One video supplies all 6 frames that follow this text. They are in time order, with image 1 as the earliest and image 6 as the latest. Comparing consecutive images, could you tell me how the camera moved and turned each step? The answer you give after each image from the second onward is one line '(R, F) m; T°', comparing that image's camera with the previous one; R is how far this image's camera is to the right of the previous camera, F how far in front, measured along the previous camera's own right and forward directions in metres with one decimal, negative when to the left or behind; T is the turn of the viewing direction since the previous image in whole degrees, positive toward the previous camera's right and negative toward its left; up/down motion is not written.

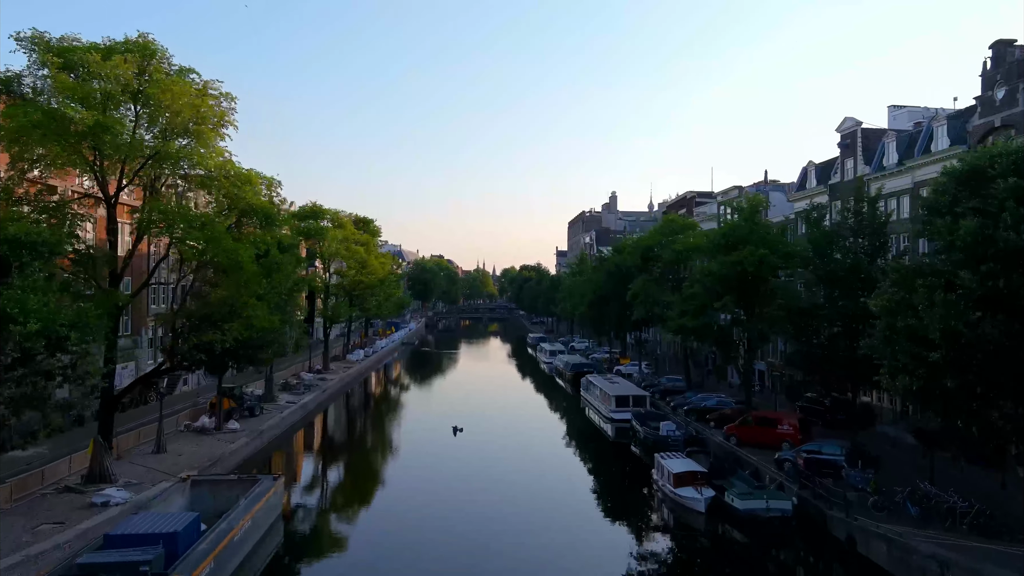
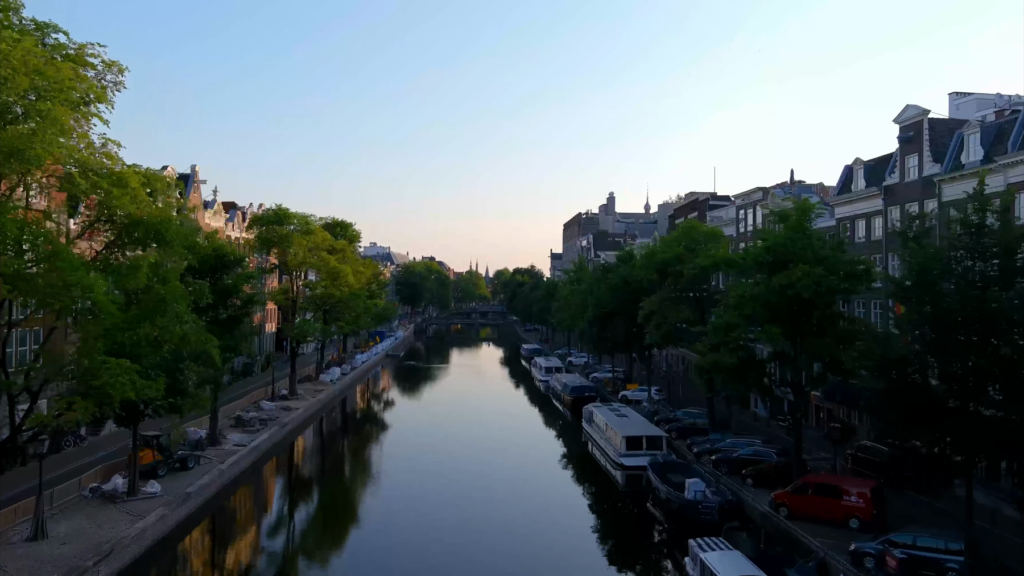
(+0.1, +7.5) m; 0°
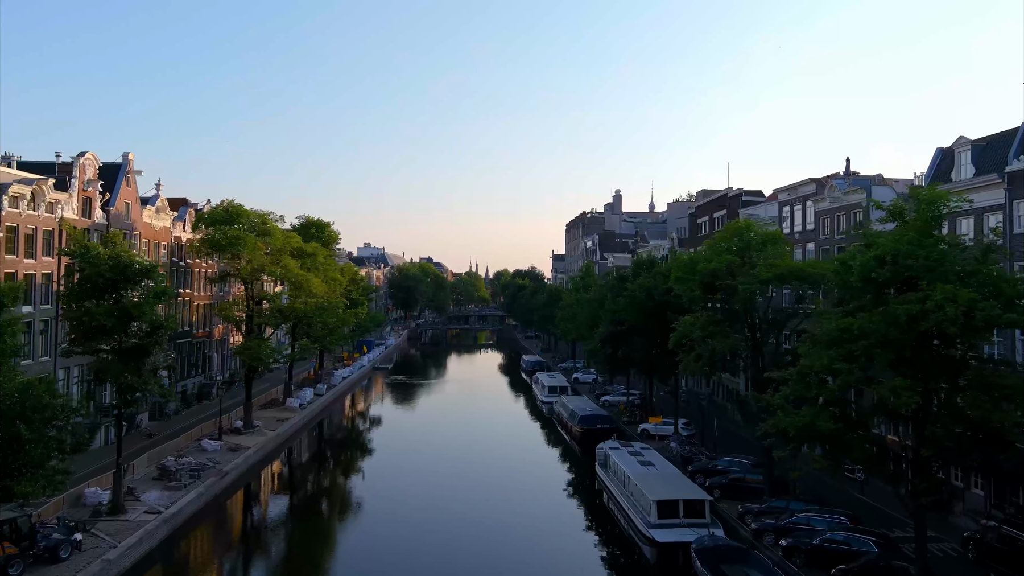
(+0.1, +9.4) m; 0°
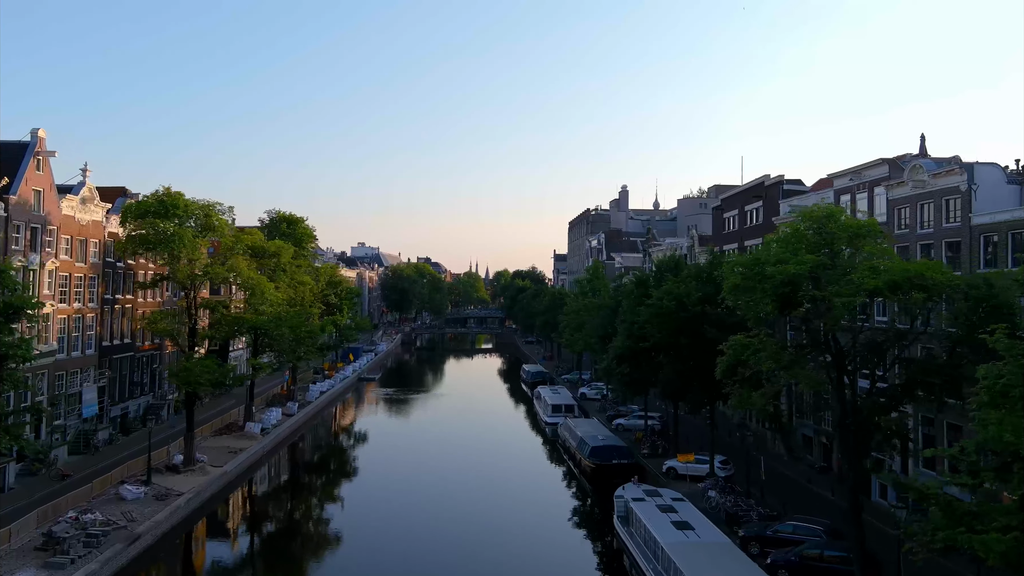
(+0.2, +8.5) m; 0°
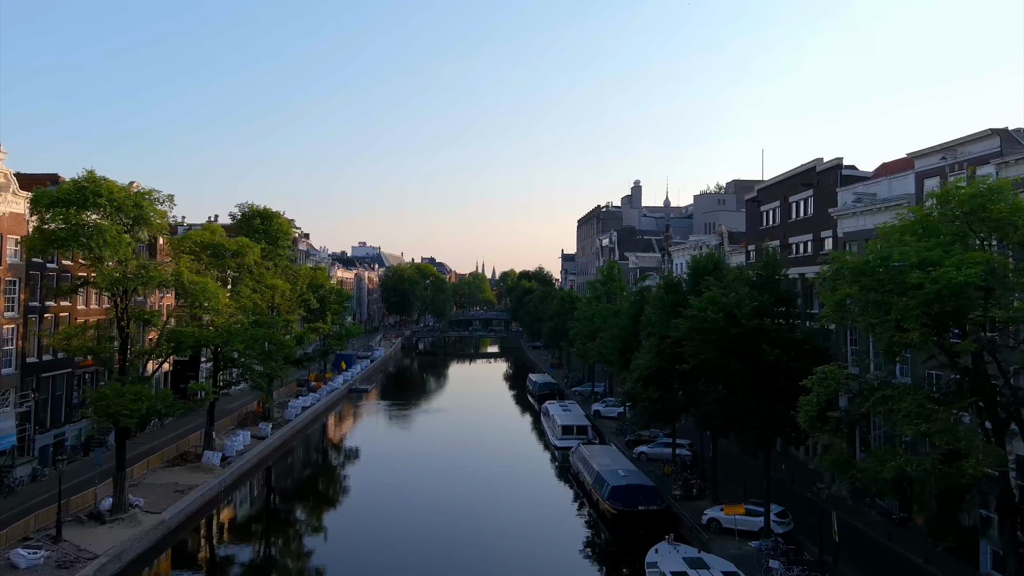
(+0.2, +7.5) m; 0°
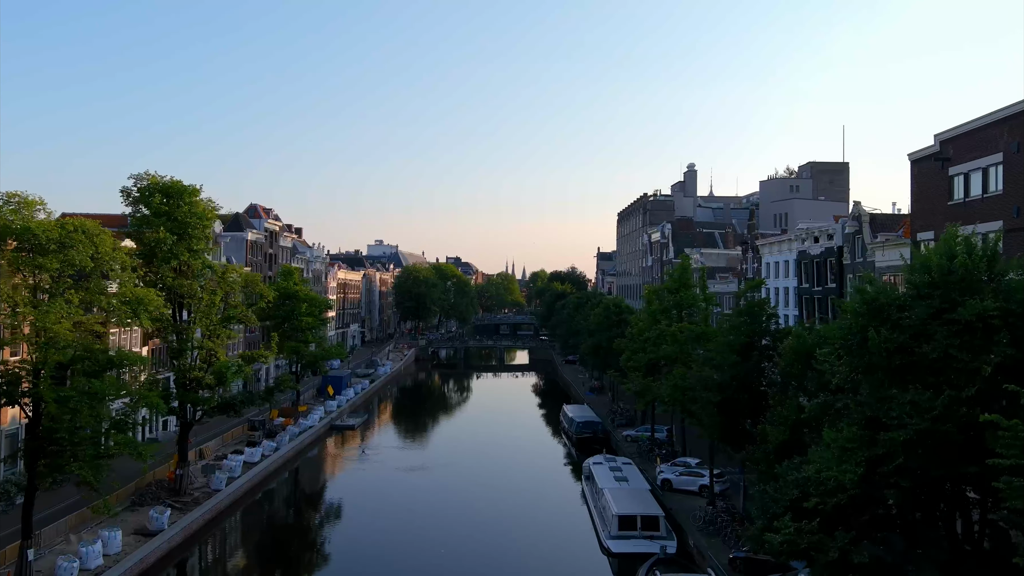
(+0.1, +18.8) m; -2°
